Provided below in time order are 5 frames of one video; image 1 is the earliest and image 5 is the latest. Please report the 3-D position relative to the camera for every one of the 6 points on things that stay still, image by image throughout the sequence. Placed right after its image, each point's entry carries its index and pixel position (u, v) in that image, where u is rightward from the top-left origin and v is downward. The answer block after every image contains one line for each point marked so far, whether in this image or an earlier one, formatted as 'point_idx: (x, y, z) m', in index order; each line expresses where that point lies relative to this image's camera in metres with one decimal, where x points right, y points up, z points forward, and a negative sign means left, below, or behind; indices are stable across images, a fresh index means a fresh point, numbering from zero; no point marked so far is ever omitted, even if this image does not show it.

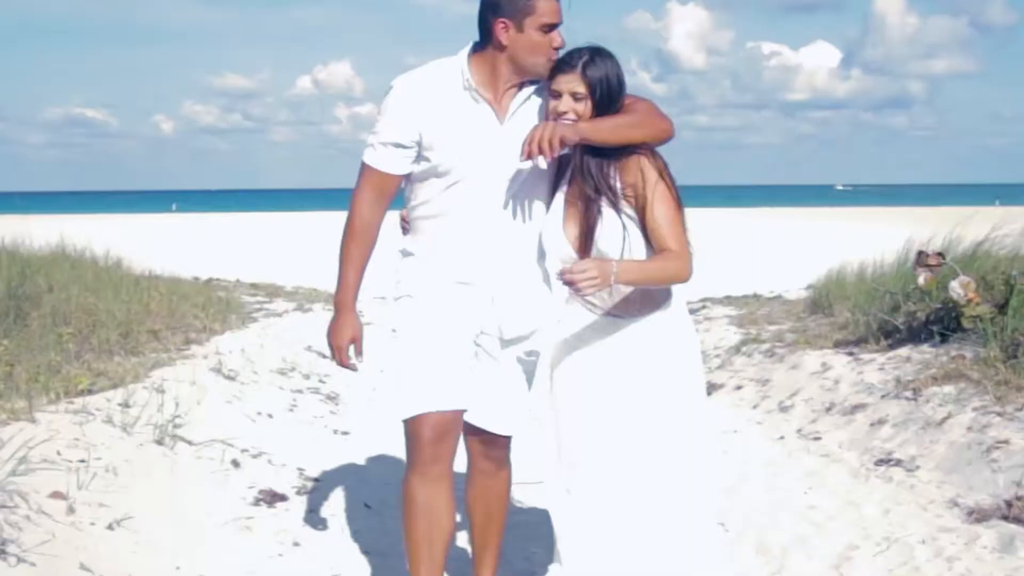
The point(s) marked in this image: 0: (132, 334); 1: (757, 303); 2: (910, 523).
0: (-2.9, -0.4, +8.2) m
1: (+2.5, -0.1, +10.9) m
2: (+1.7, -1.0, +4.6) m
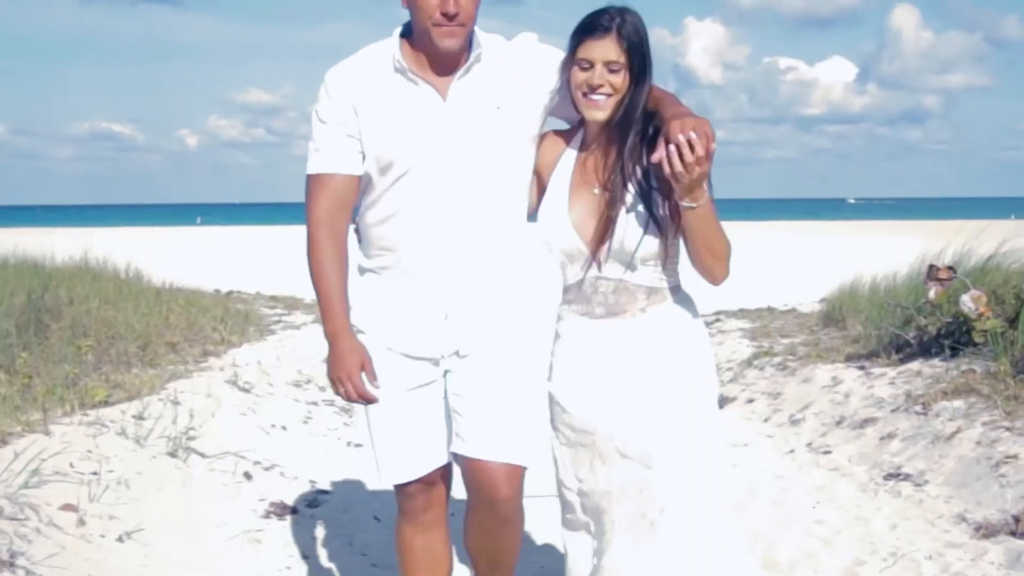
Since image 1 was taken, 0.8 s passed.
0: (-2.8, -0.5, +8.3) m
1: (+2.6, -0.3, +10.9) m
2: (+1.7, -1.1, +4.6) m
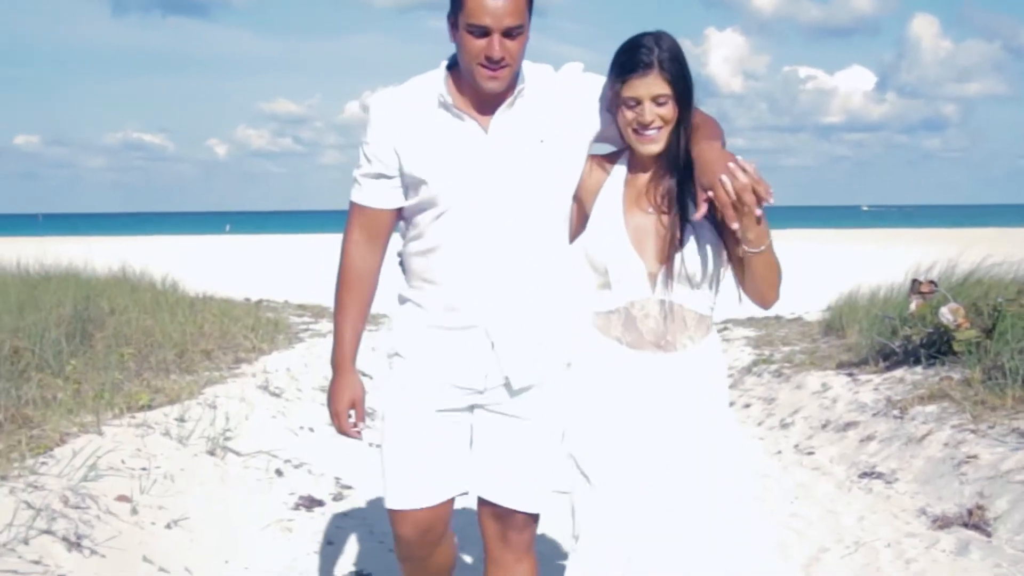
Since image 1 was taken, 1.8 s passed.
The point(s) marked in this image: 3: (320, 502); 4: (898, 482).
0: (-2.7, -0.6, +8.9) m
1: (+2.8, -0.4, +11.4) m
2: (+1.8, -1.1, +5.1) m
3: (-1.0, -1.1, +5.6) m
4: (+2.1, -1.1, +5.8) m
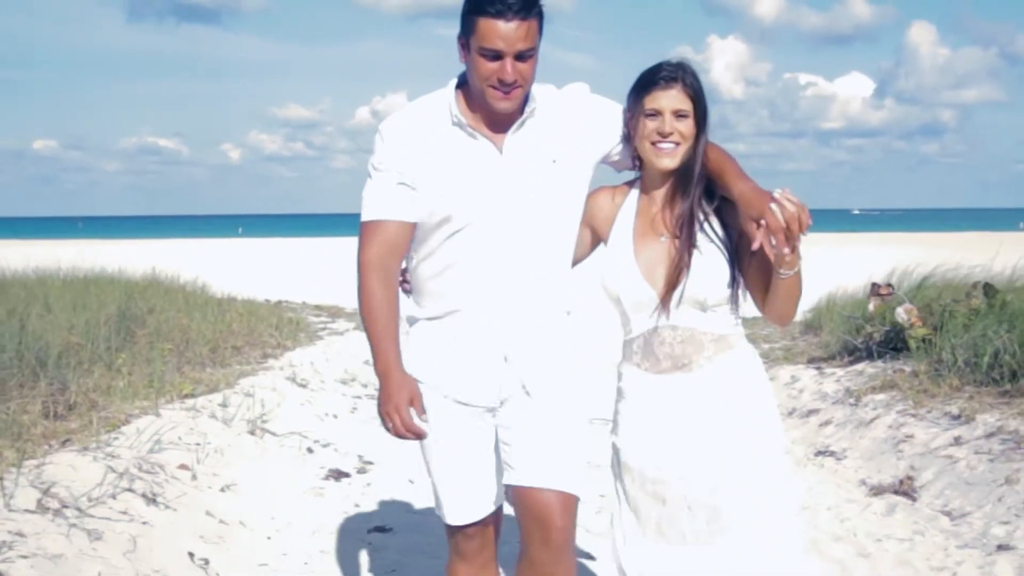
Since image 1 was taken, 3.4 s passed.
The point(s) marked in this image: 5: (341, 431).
0: (-2.7, -0.6, +9.8) m
1: (+2.8, -0.4, +12.3) m
2: (+1.7, -1.2, +6.0) m
3: (-1.0, -1.1, +6.5) m
4: (+2.1, -1.1, +6.7) m
5: (-1.2, -1.0, +7.7) m
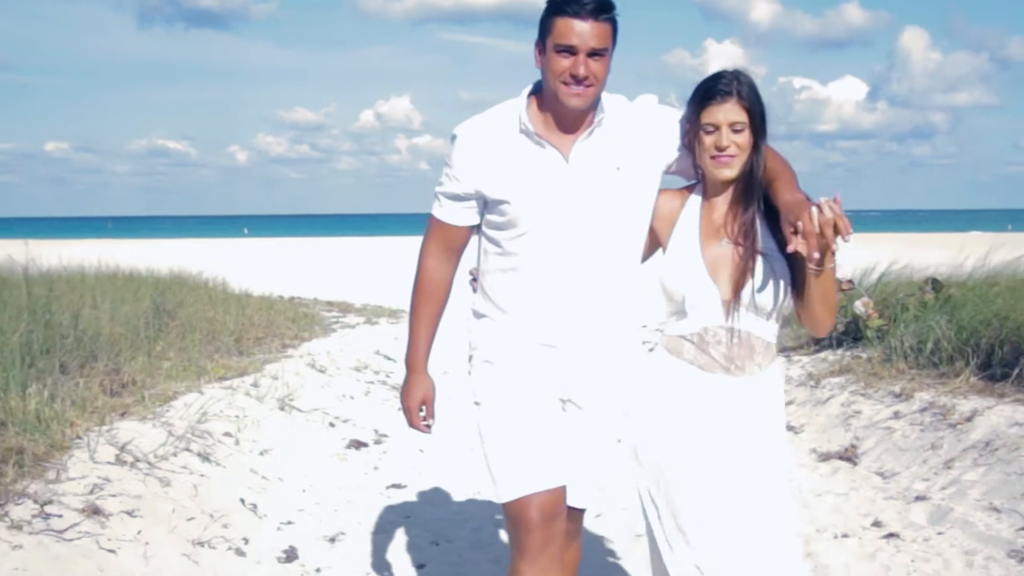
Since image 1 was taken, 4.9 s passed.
0: (-2.7, -0.5, +10.8) m
1: (+2.8, -0.4, +13.2) m
2: (+1.7, -1.1, +6.9) m
3: (-1.0, -1.1, +7.5) m
4: (+2.1, -1.0, +7.7) m
5: (-1.2, -1.0, +8.6) m
